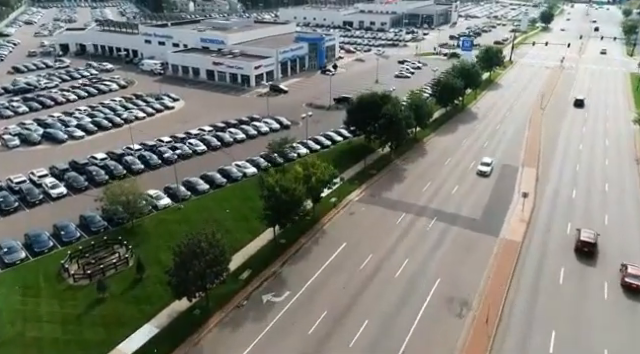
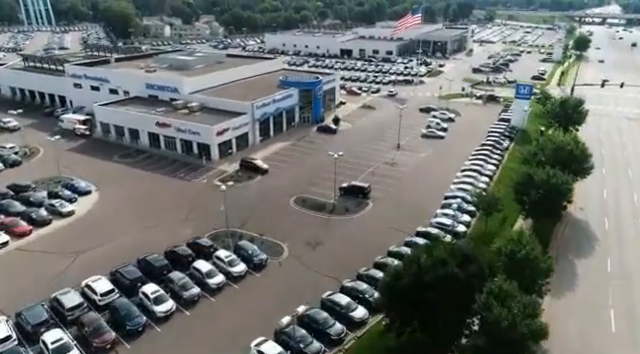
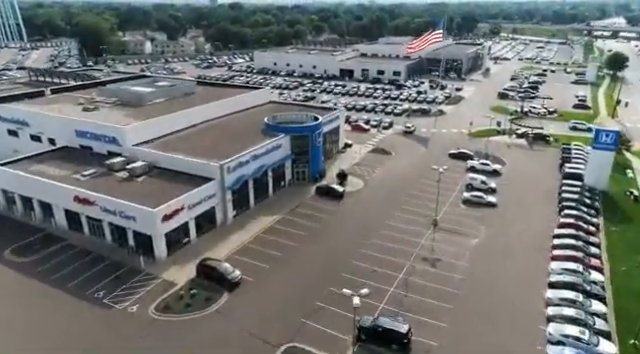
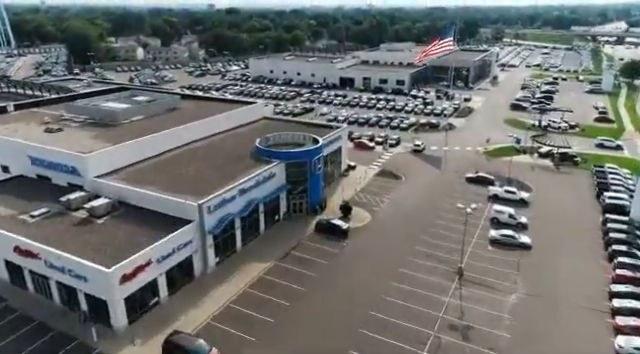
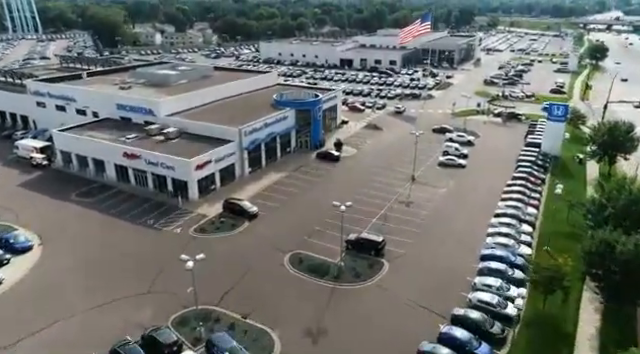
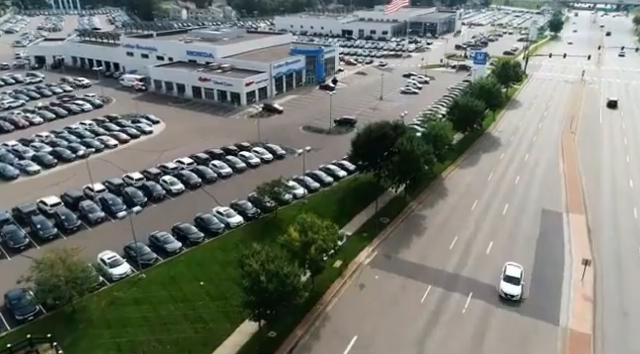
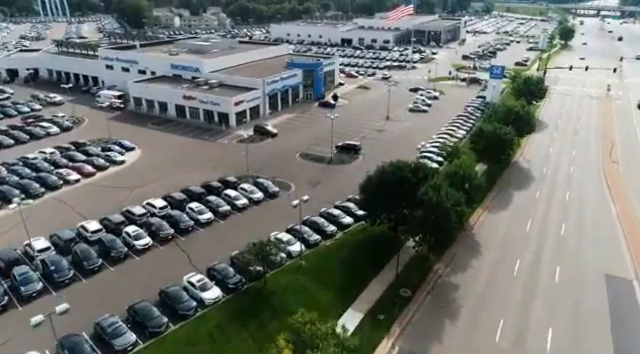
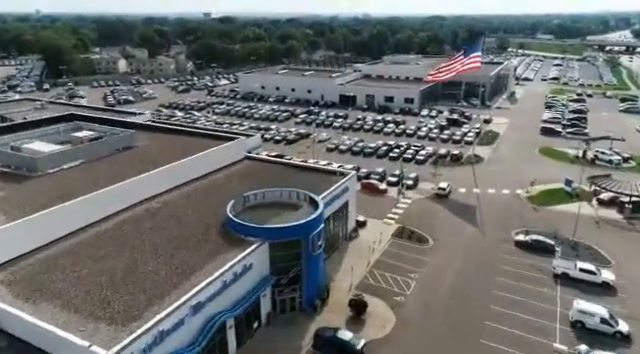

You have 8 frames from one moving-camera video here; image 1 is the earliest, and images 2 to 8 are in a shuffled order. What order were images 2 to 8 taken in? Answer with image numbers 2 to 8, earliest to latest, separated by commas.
6, 7, 2, 5, 3, 4, 8
